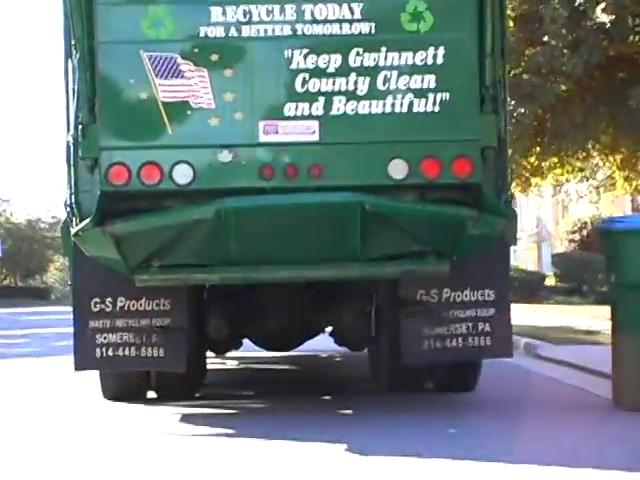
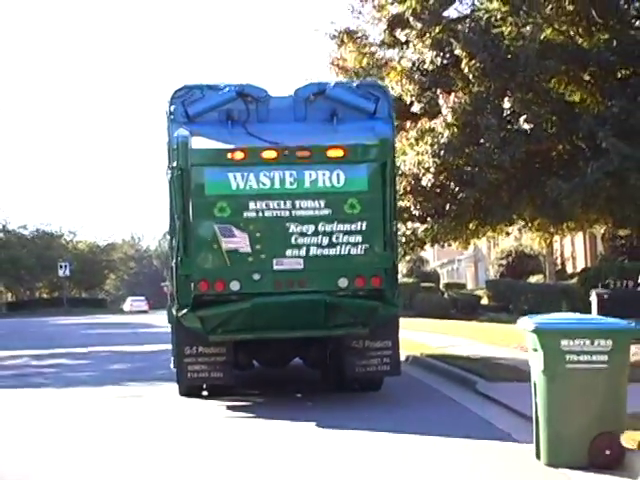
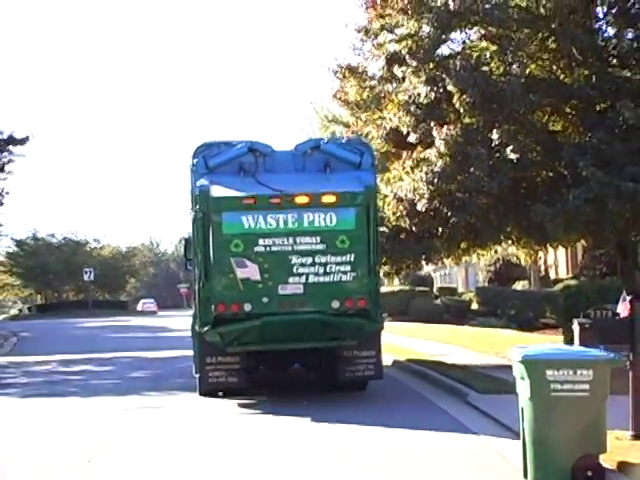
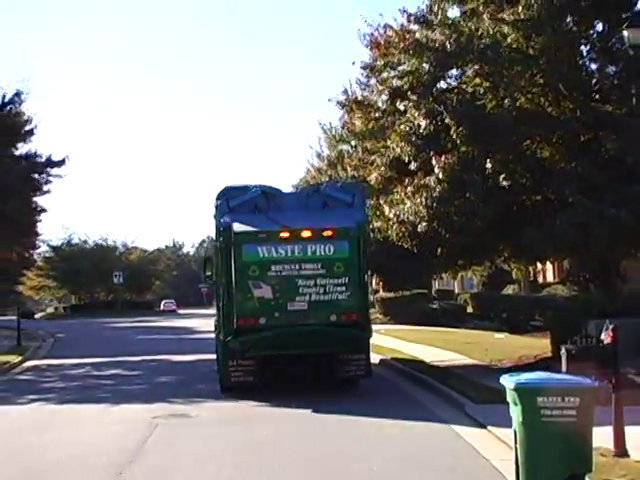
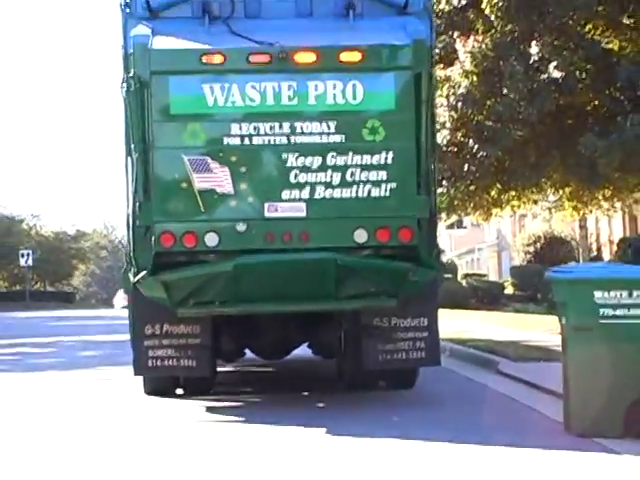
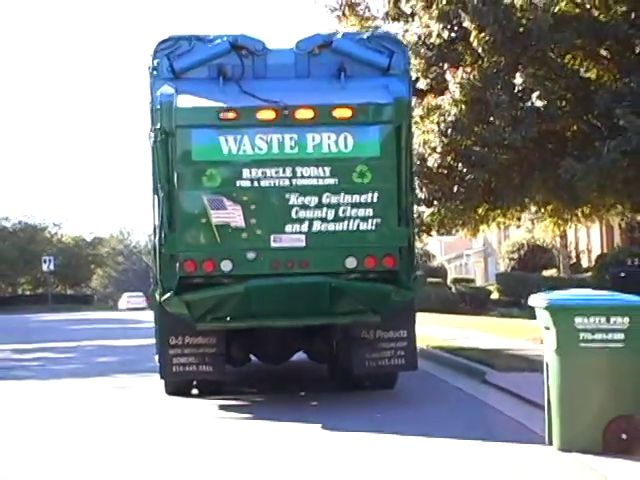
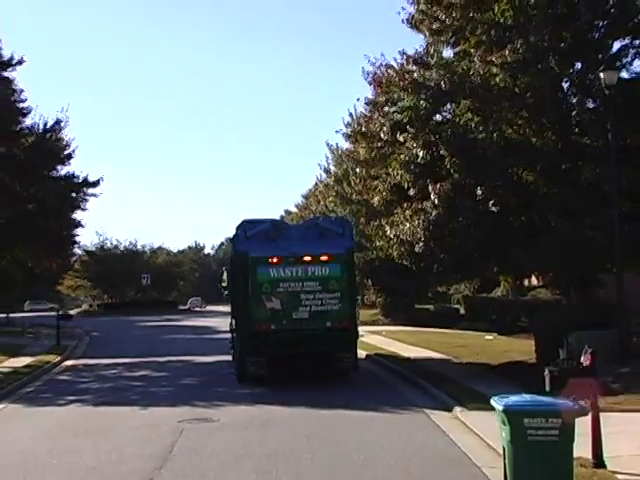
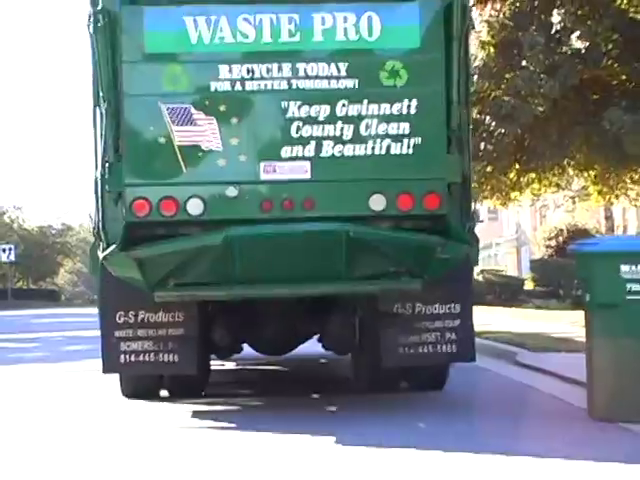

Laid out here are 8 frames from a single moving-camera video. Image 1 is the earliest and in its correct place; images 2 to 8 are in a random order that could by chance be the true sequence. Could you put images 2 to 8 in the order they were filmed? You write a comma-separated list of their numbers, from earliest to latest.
8, 5, 6, 2, 3, 4, 7
